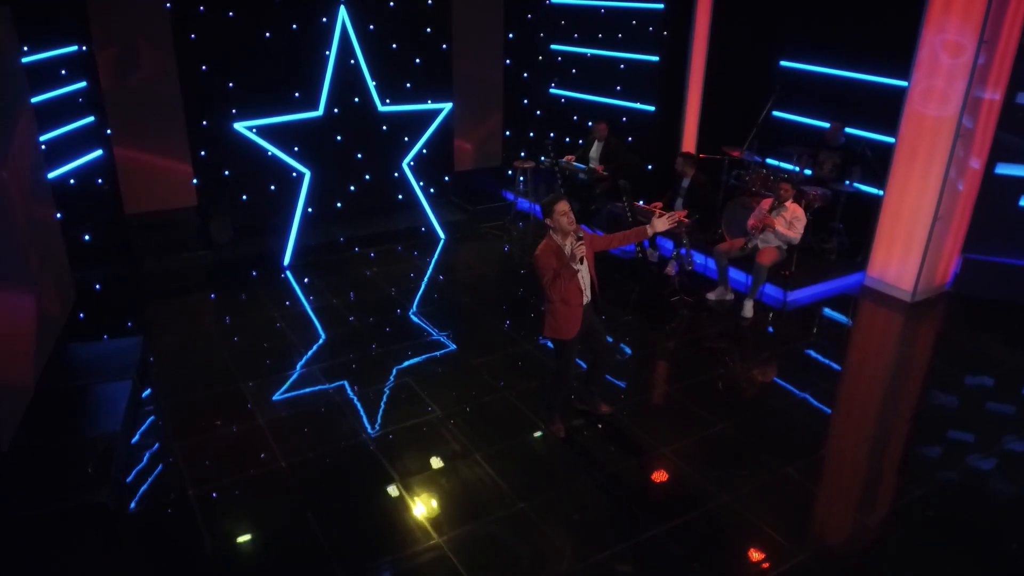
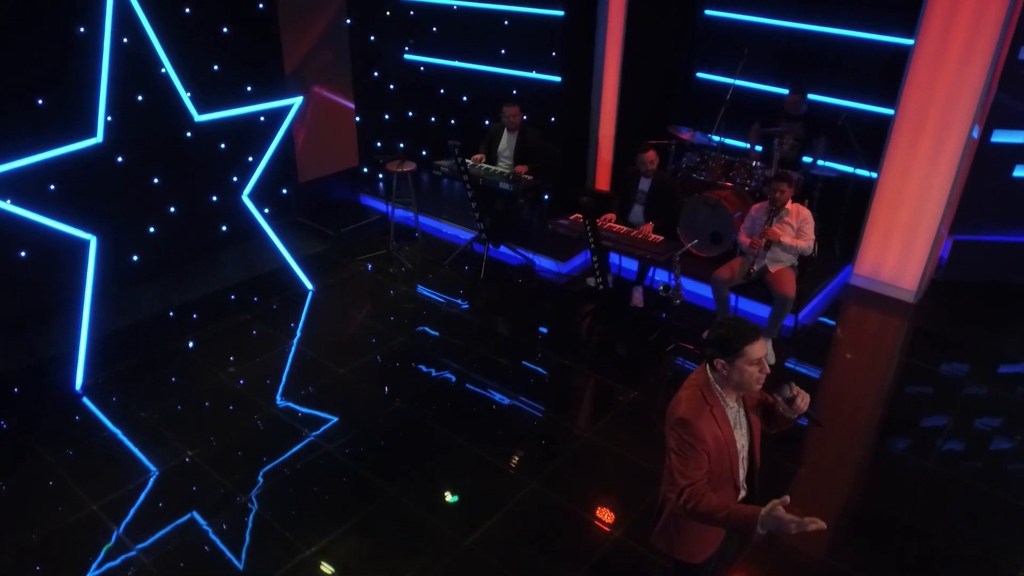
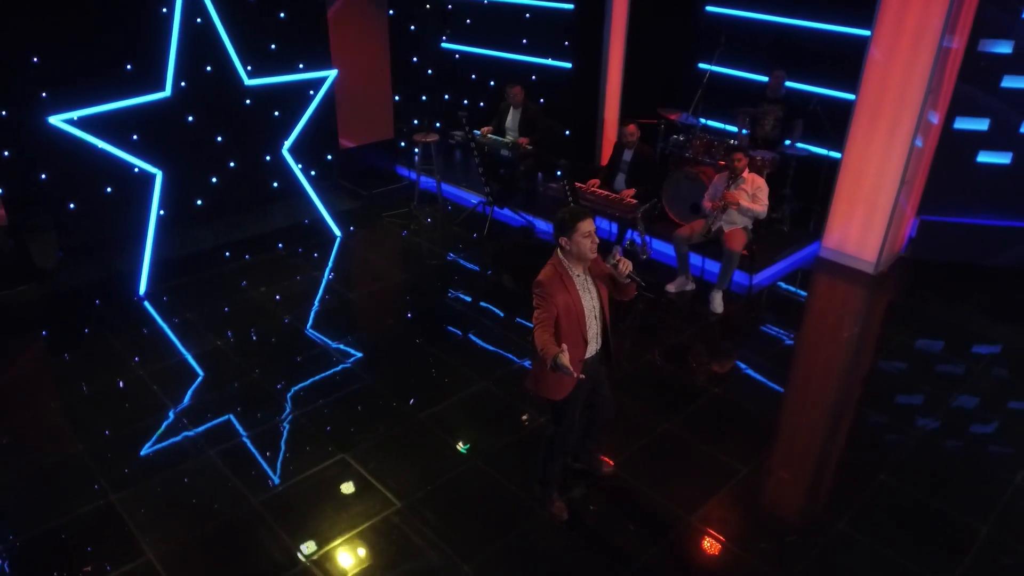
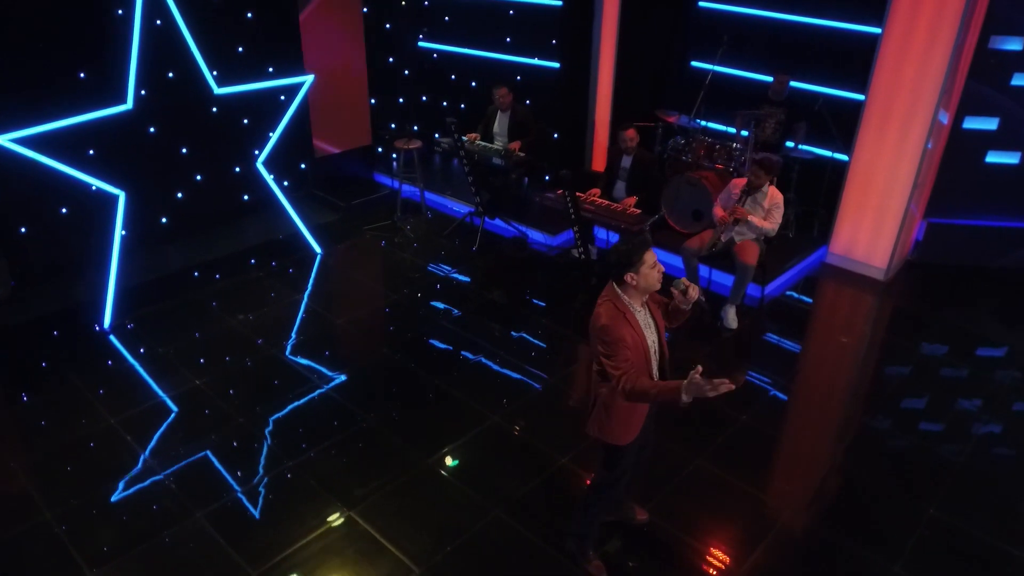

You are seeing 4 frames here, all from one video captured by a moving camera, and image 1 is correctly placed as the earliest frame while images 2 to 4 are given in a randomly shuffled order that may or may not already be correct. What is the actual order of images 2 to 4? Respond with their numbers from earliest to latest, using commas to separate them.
3, 4, 2
